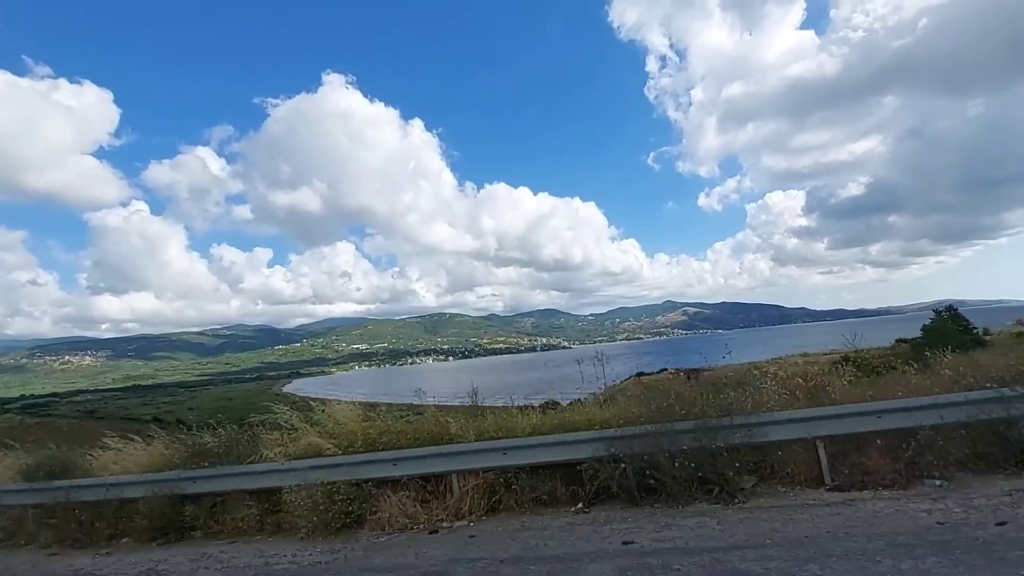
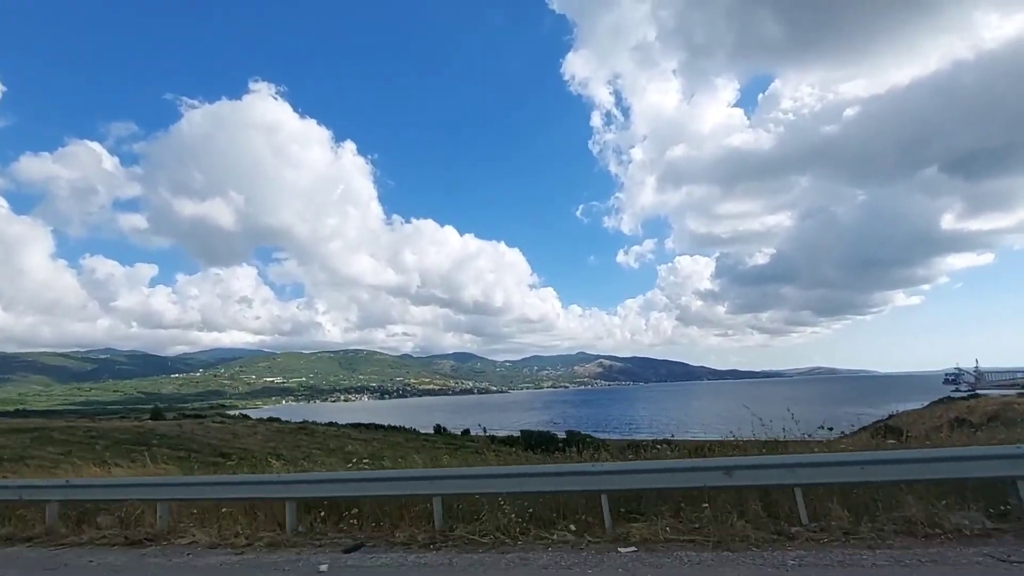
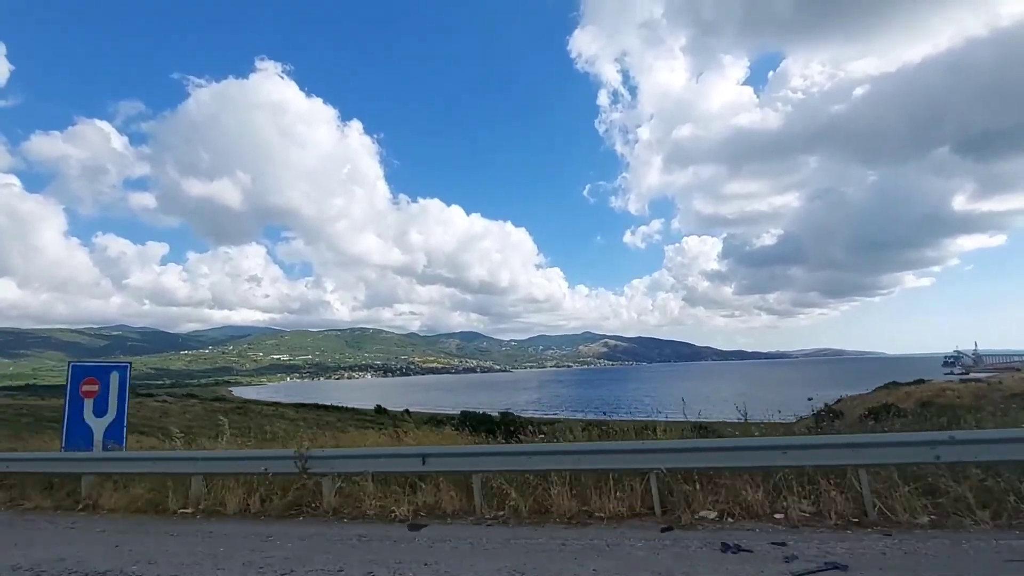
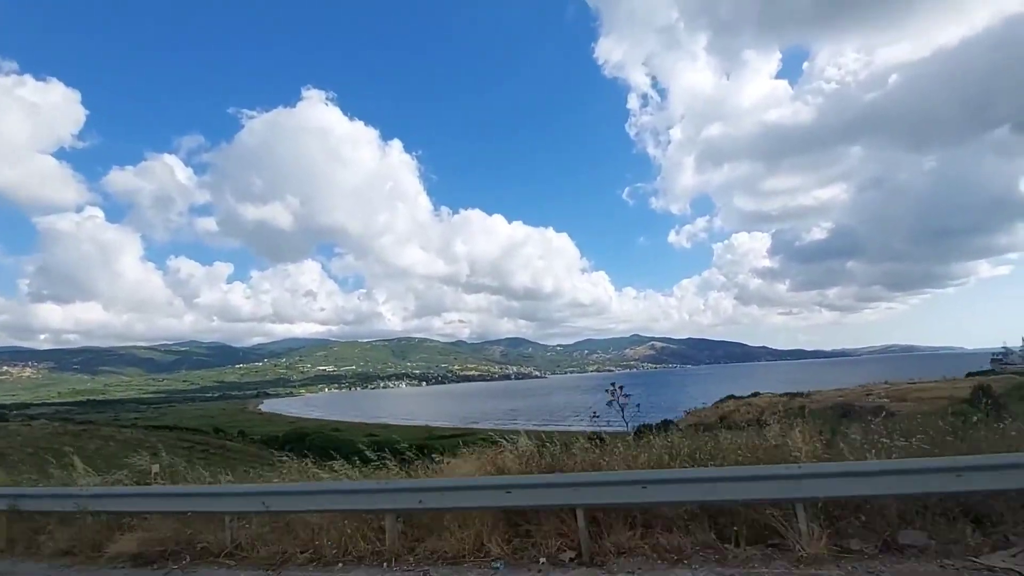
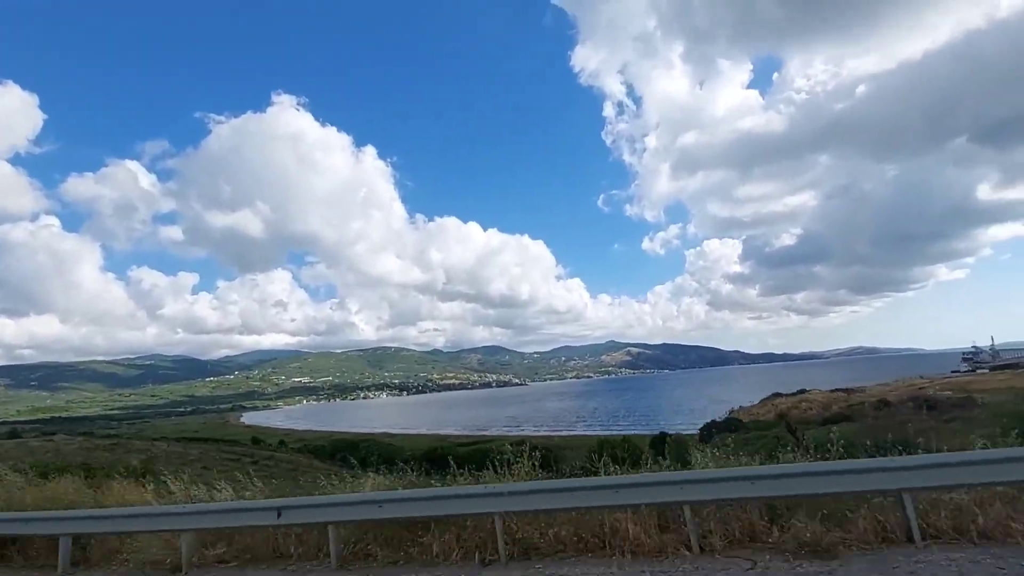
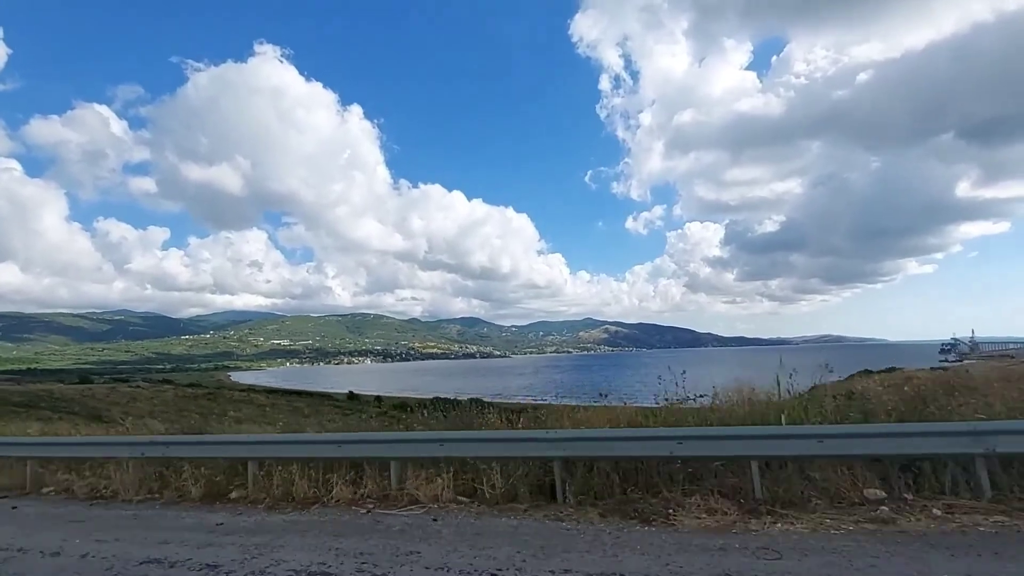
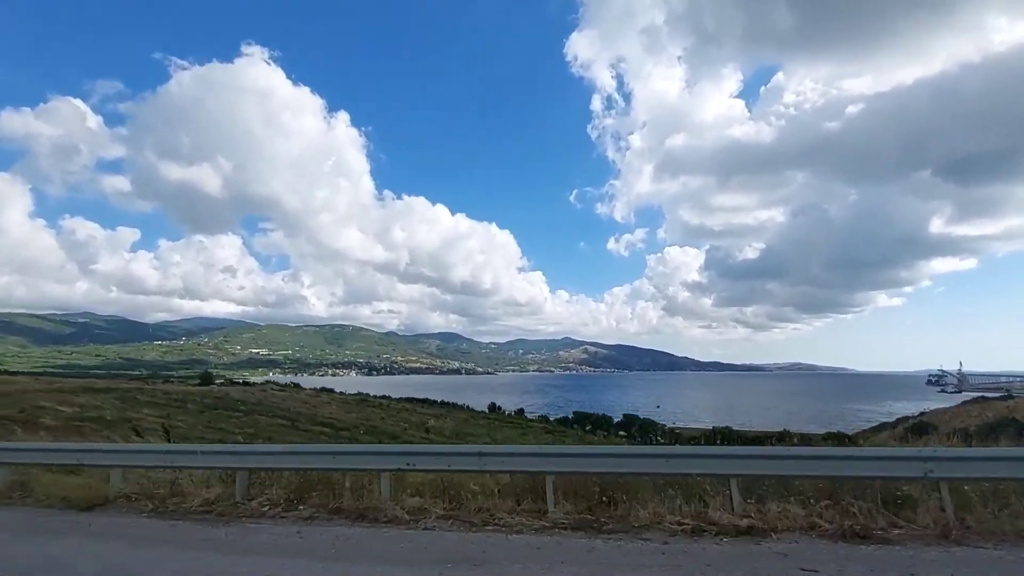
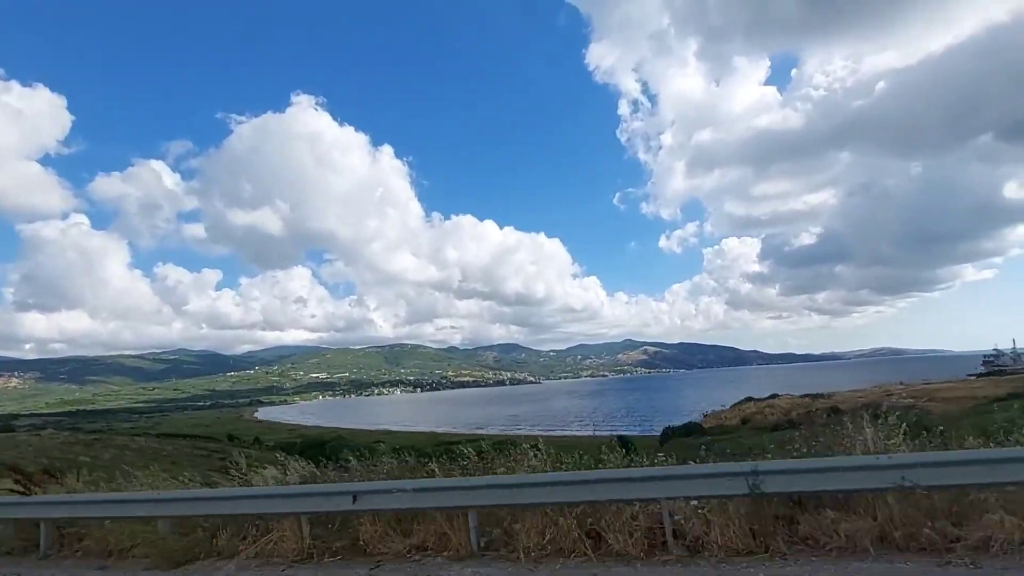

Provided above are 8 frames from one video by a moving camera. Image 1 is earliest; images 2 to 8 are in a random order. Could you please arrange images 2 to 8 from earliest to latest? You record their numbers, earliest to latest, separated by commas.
4, 8, 5, 6, 3, 2, 7
